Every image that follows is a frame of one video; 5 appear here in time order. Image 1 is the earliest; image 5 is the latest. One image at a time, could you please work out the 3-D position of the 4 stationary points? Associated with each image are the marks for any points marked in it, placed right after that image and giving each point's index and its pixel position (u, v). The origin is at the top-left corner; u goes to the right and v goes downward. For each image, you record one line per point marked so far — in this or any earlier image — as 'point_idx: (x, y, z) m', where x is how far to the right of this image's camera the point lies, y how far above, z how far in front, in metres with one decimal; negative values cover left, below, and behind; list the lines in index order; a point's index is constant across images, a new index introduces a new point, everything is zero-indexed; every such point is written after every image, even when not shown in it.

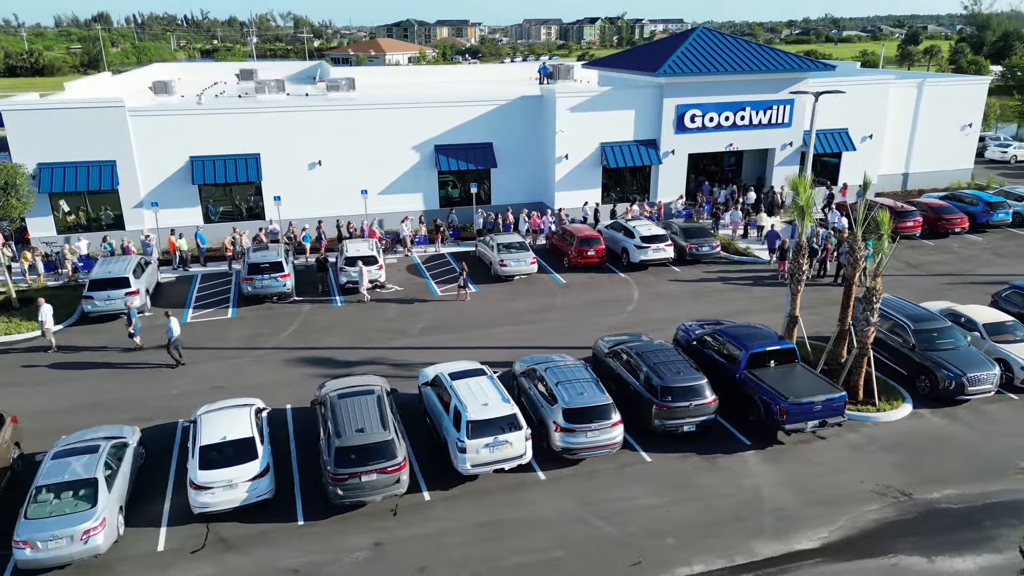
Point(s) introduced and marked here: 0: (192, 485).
0: (-5.4, -3.3, +12.7) m
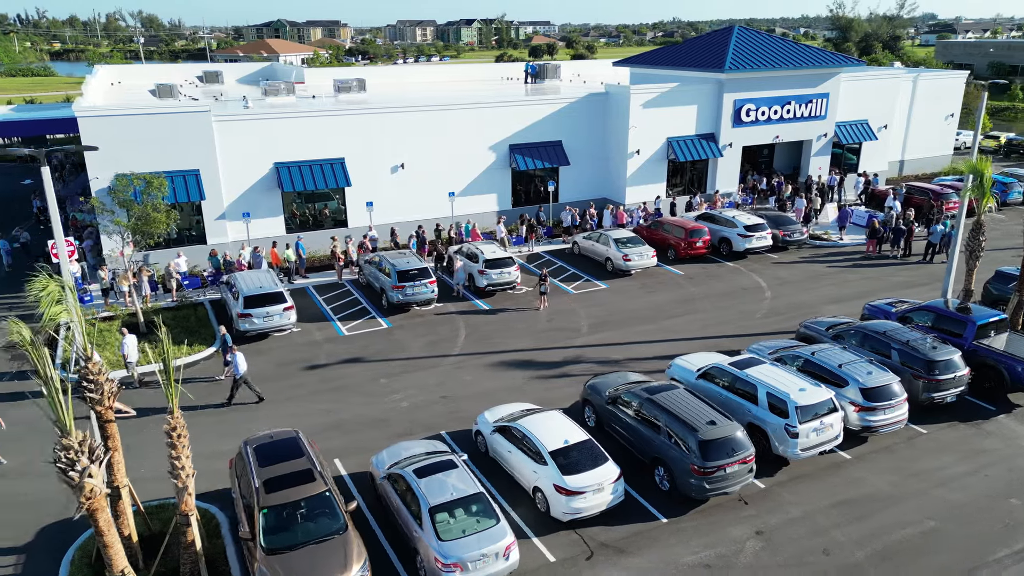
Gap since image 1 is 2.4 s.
0: (+0.8, -3.3, +12.3) m
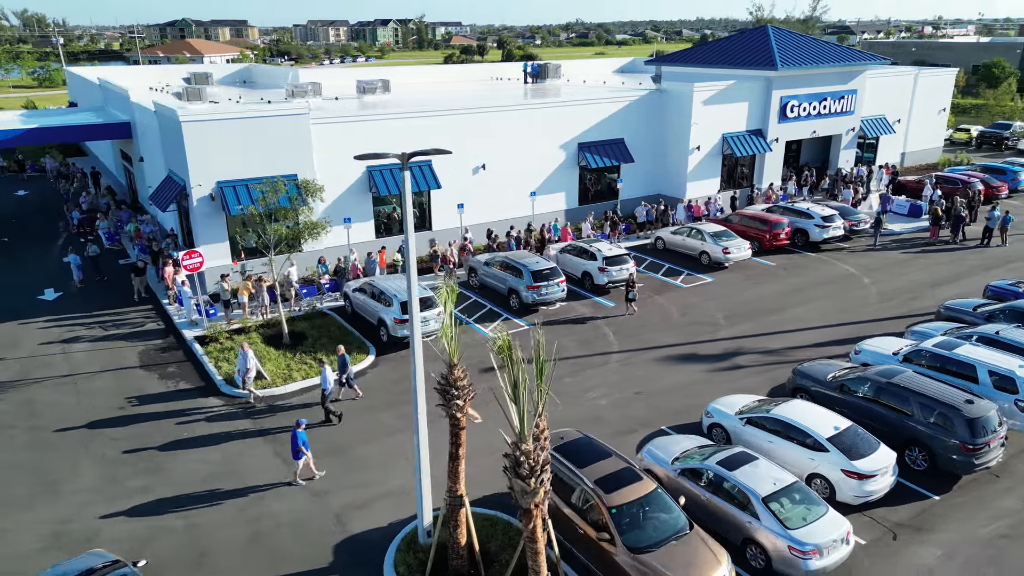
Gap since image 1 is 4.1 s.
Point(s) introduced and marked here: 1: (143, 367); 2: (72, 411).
0: (+5.8, -3.2, +12.7) m
1: (-9.0, -1.9, +18.7) m
2: (-9.6, -2.7, +16.5) m
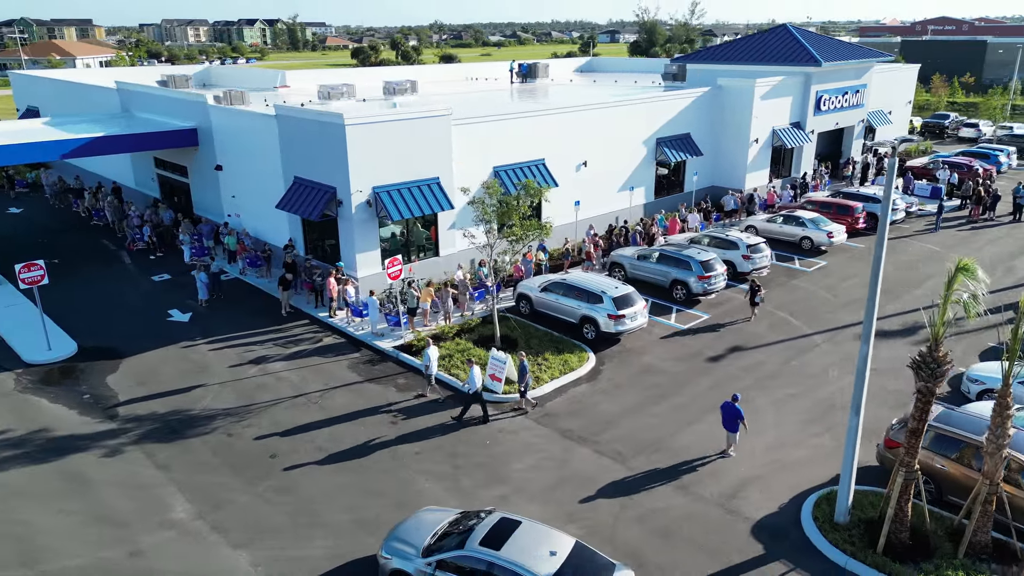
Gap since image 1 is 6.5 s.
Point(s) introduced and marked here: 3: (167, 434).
0: (+12.3, -2.5, +14.2) m
1: (-3.4, -2.2, +17.7) m
2: (-3.5, -2.9, +15.6) m
3: (-7.0, -3.0, +15.3) m
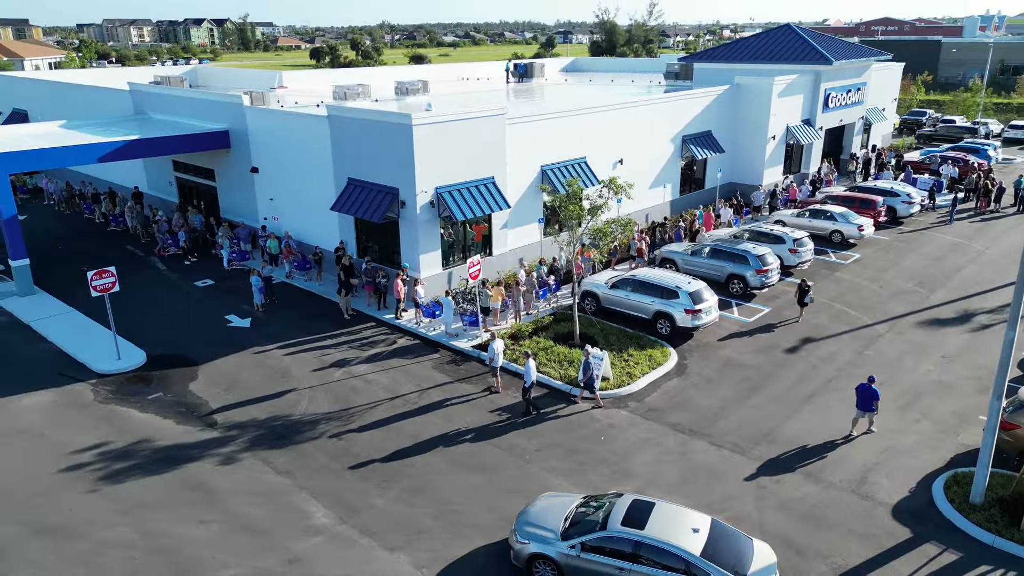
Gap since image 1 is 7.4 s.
0: (+14.6, -2.2, +15.1) m
1: (-1.2, -2.2, +17.7) m
2: (-1.2, -2.9, +15.5) m
3: (-4.7, -3.0, +15.1) m
